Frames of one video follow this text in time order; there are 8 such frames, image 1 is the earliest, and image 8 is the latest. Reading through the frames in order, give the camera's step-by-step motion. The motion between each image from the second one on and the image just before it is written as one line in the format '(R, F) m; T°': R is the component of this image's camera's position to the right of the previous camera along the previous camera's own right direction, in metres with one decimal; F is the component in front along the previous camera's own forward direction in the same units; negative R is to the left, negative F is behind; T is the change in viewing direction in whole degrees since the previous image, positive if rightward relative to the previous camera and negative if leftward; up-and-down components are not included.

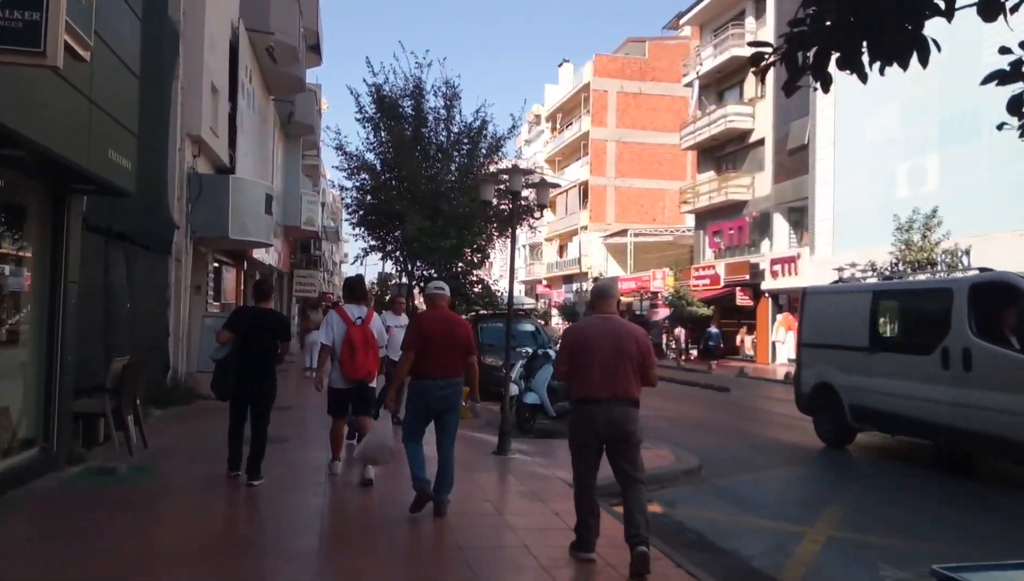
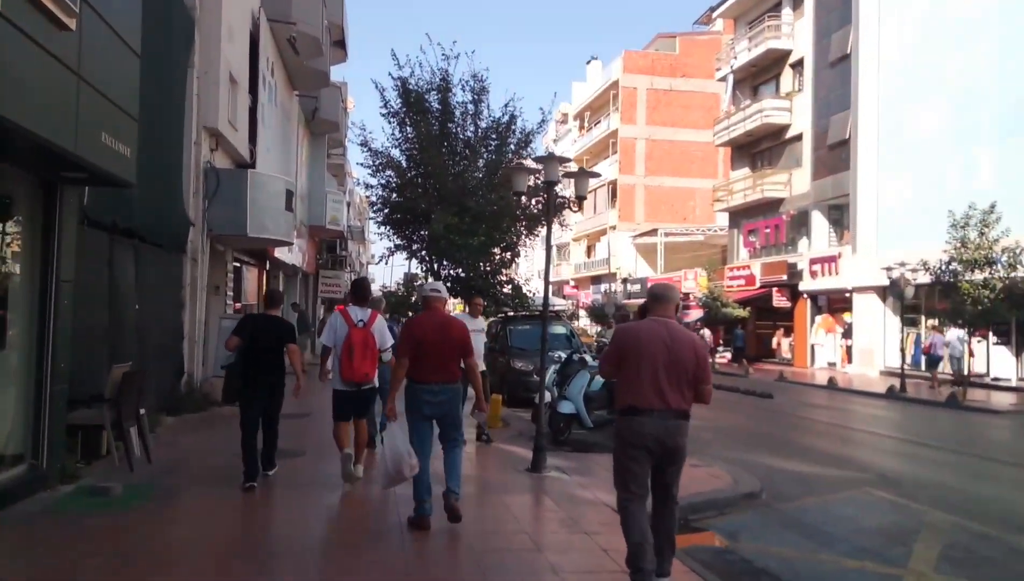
(-0.1, +0.9) m; -2°
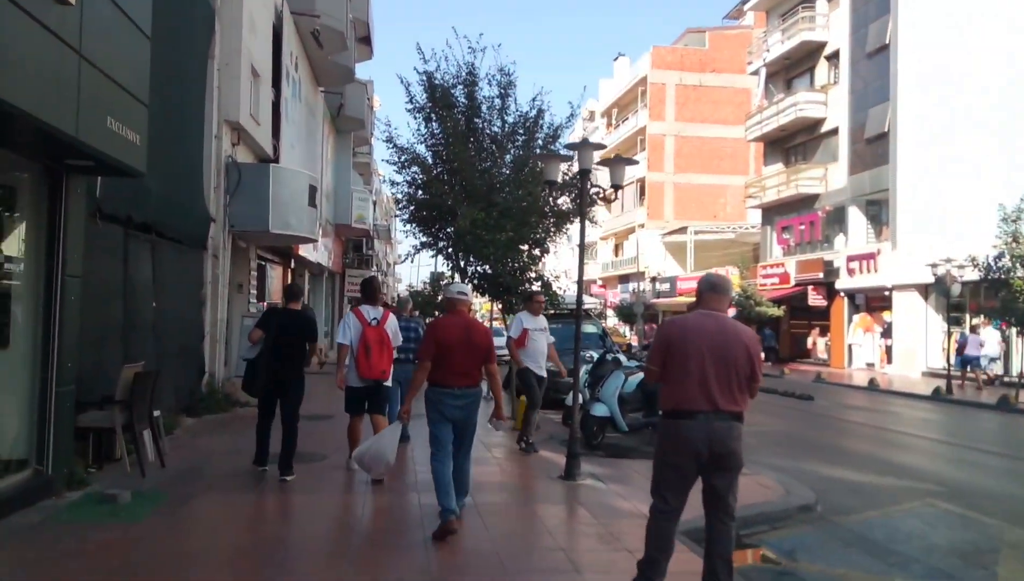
(-0.1, +0.6) m; -2°
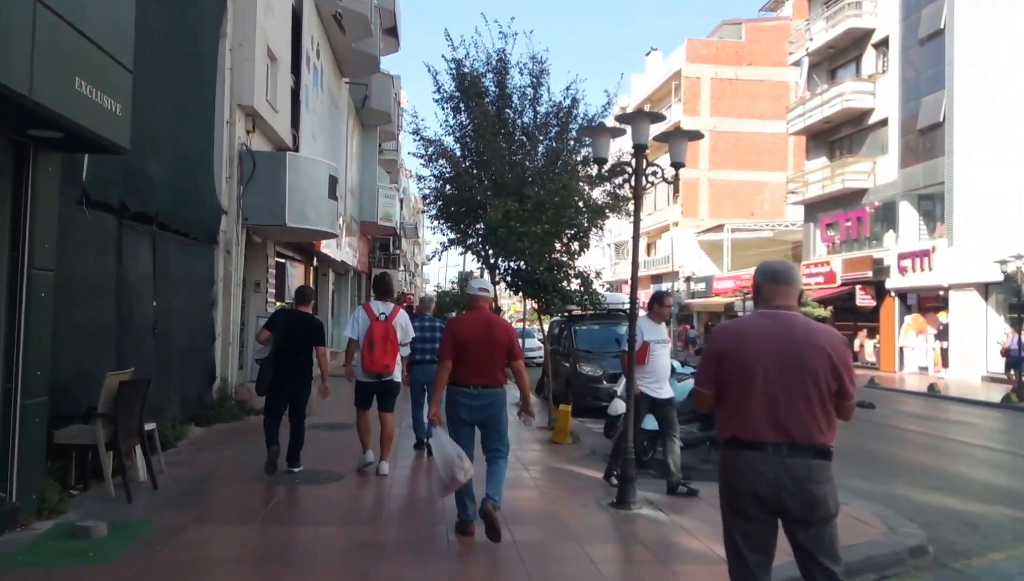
(-0.1, +1.2) m; -2°
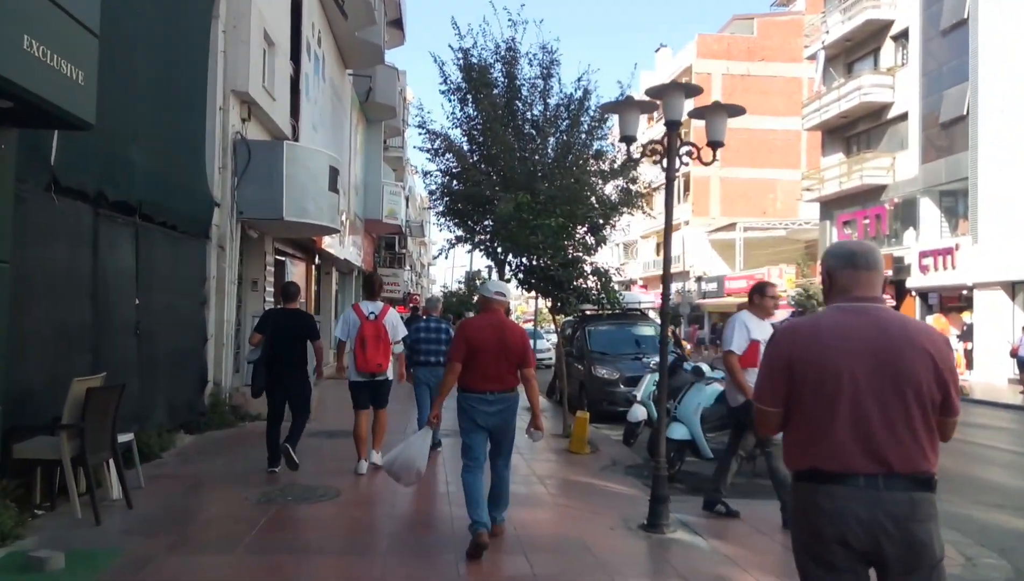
(-0.1, +0.8) m; 0°
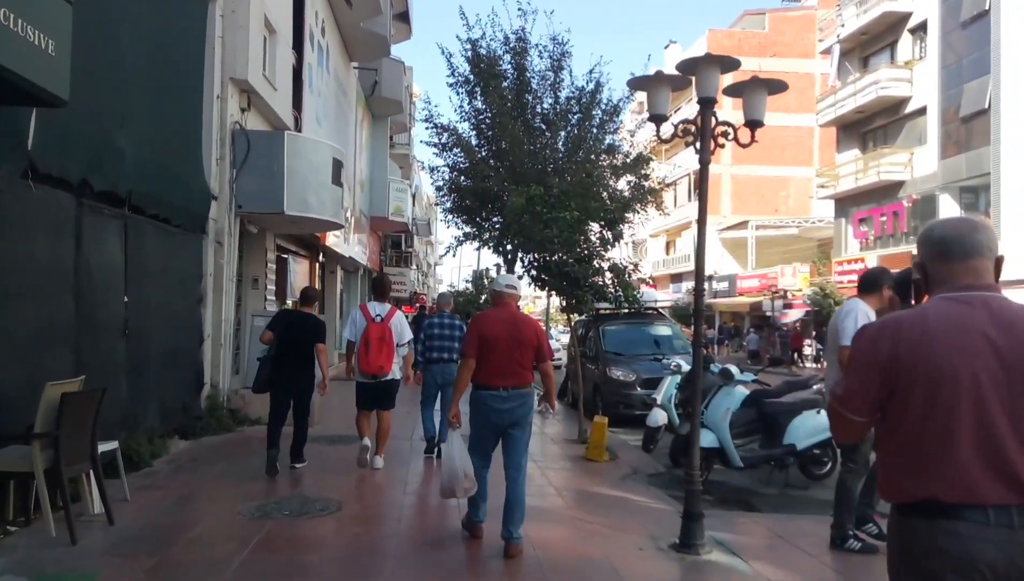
(-0.1, +0.6) m; -1°
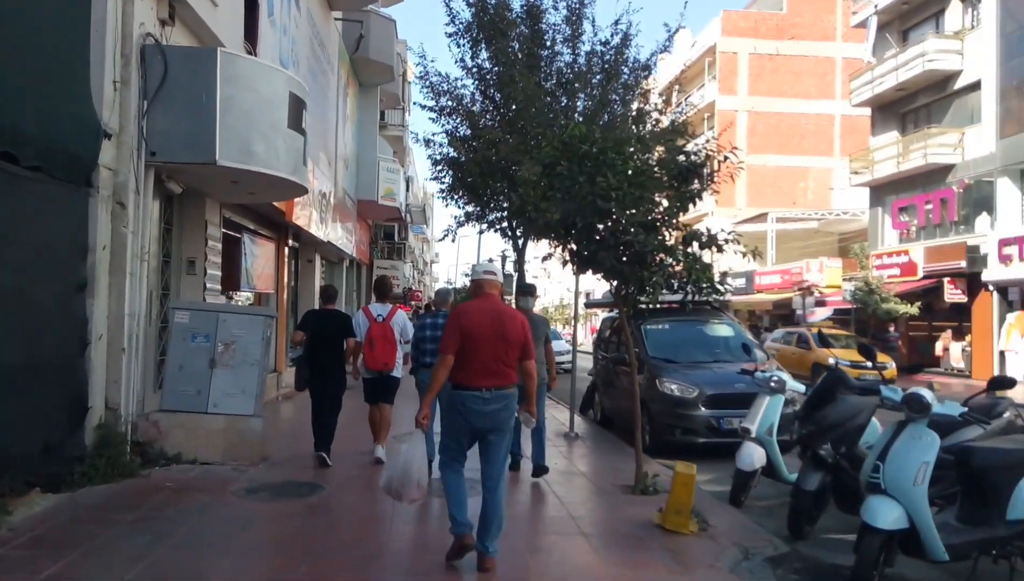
(-0.3, +3.4) m; 0°
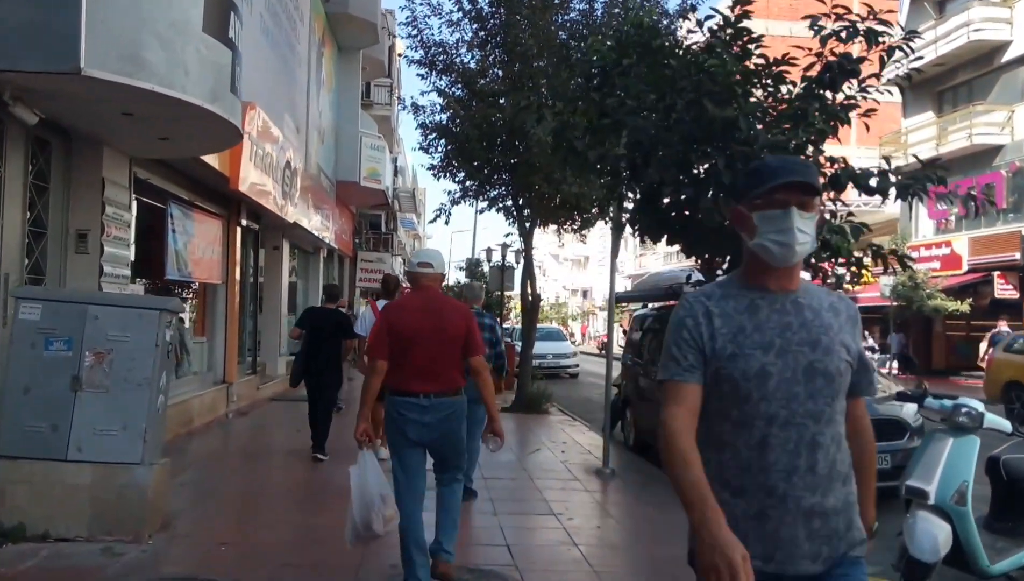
(-0.2, +2.9) m; +1°
